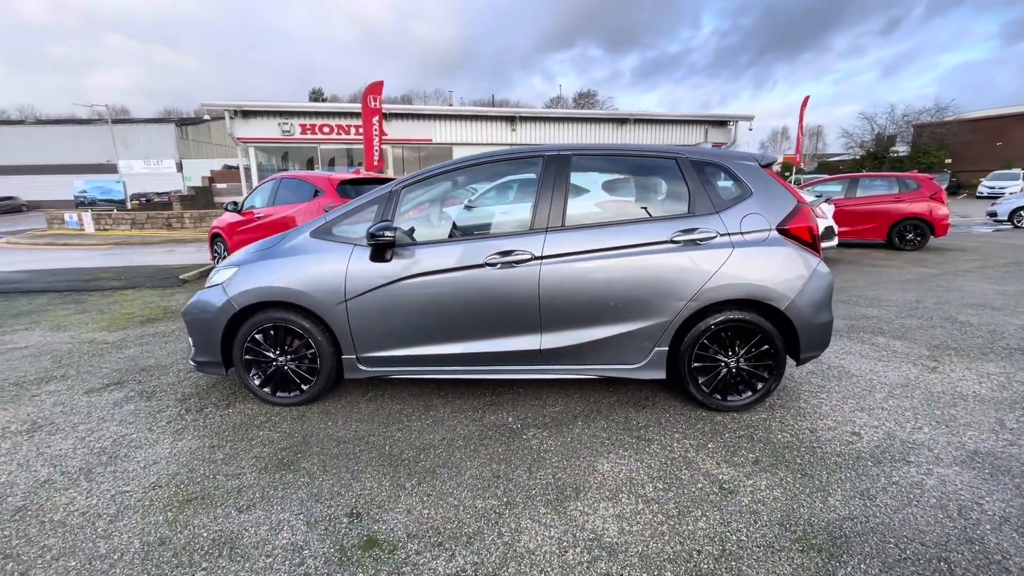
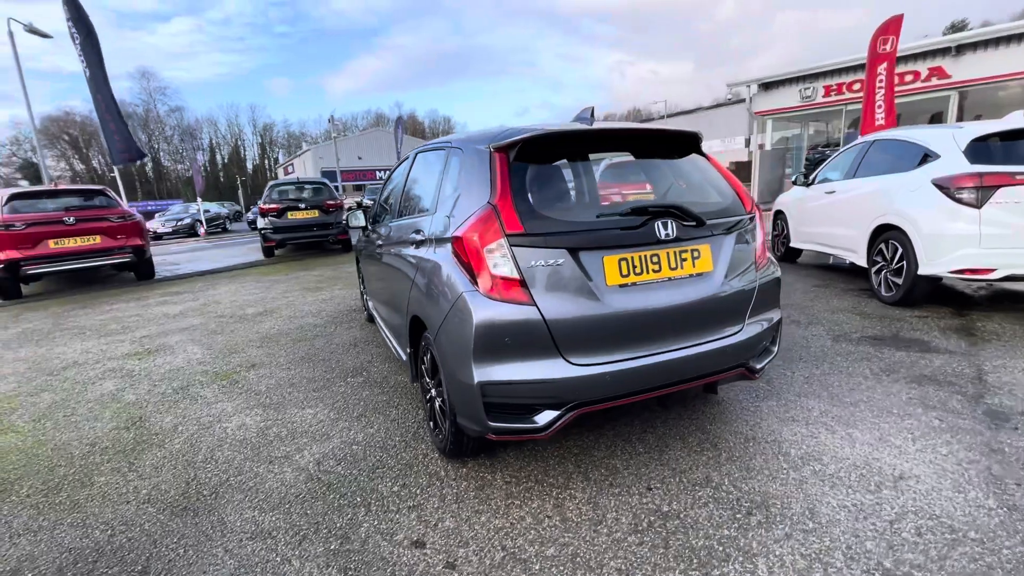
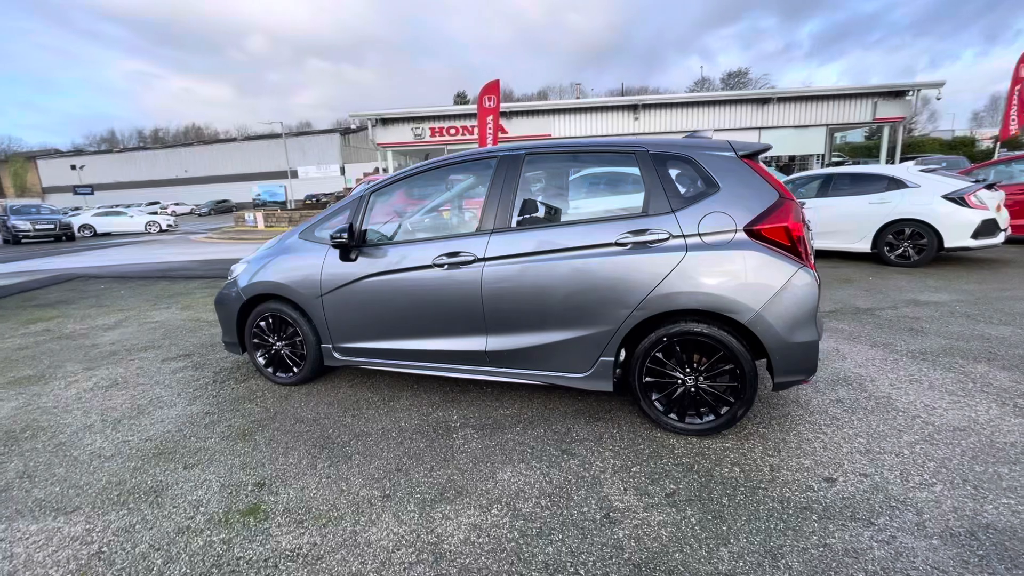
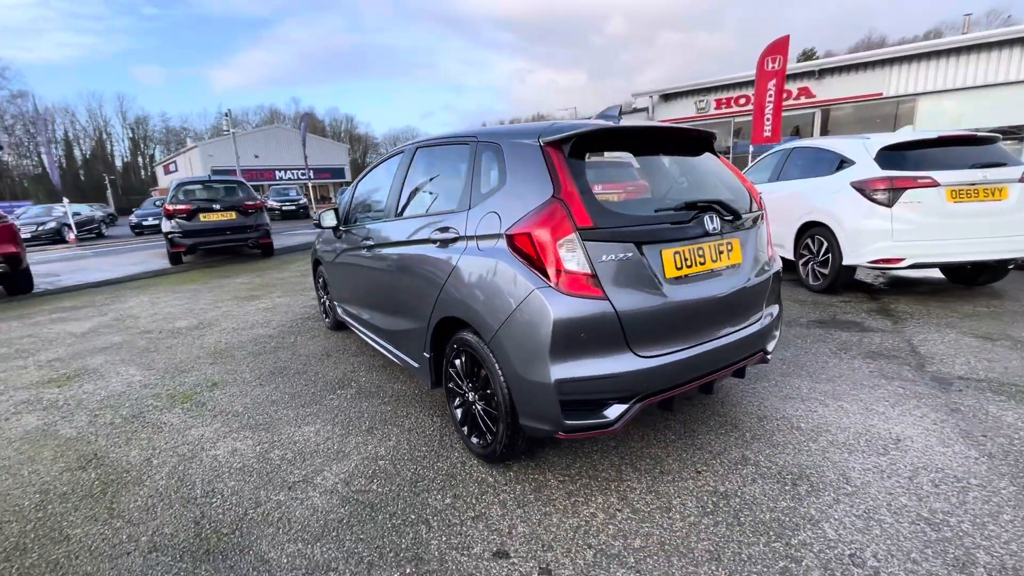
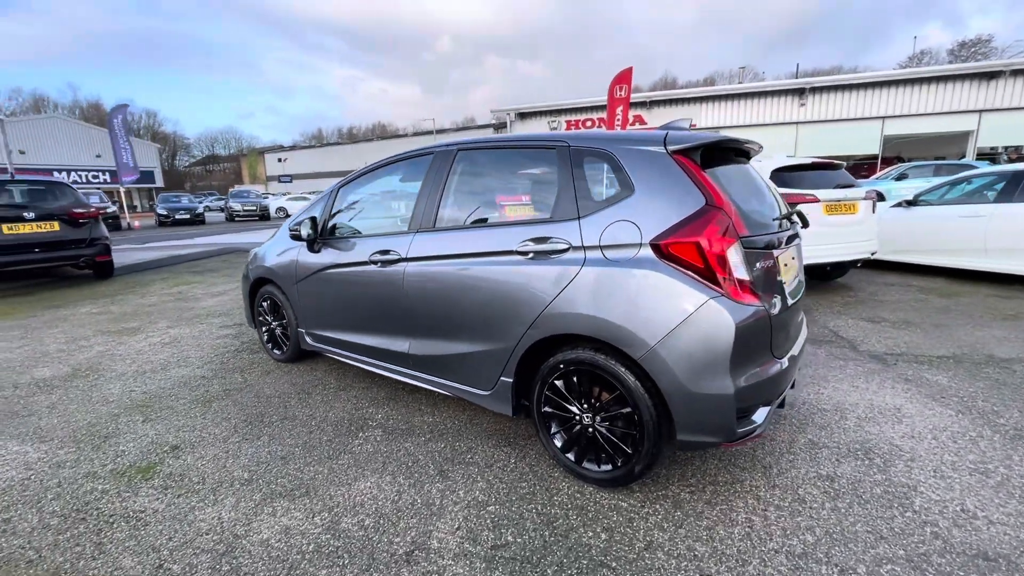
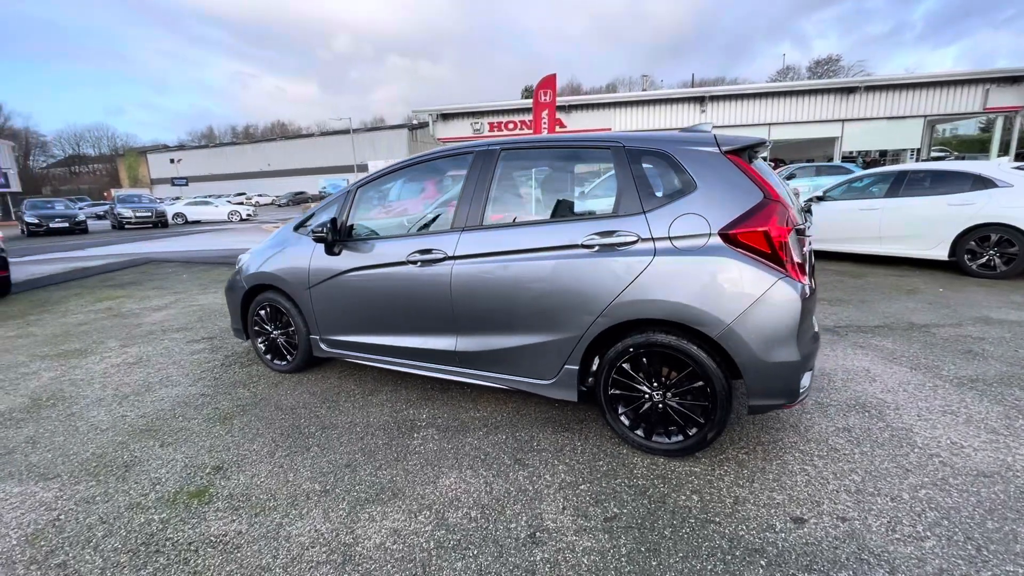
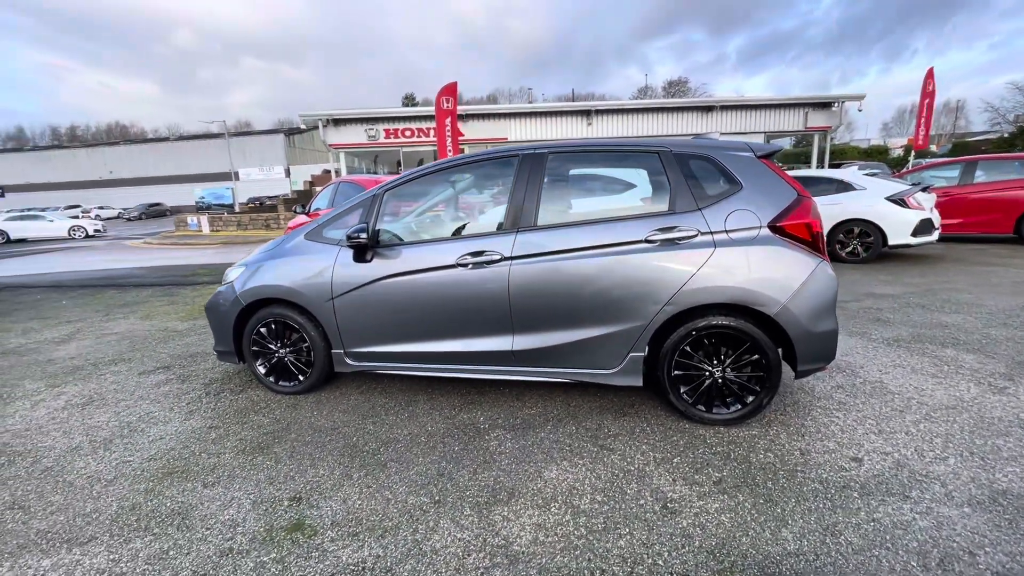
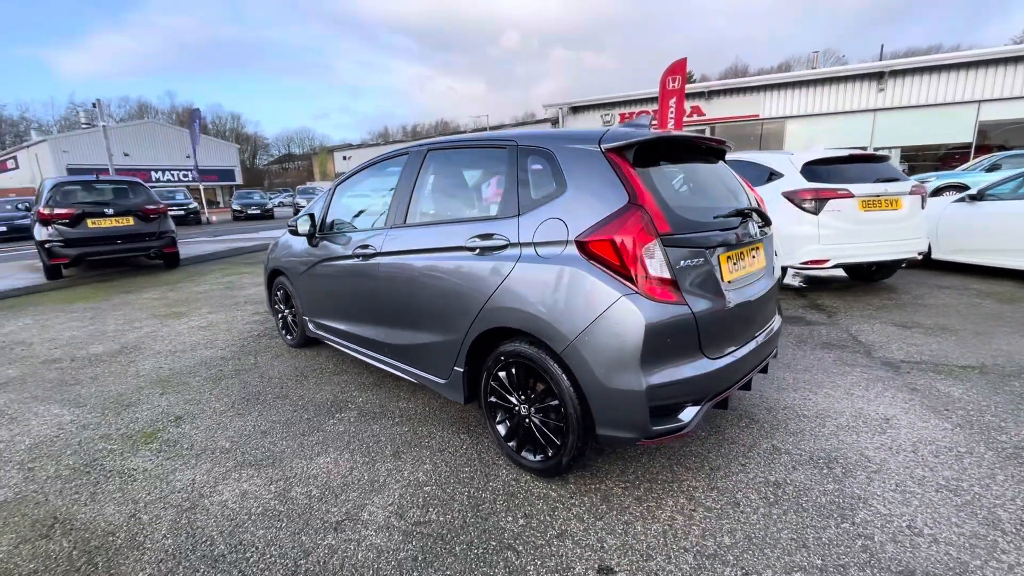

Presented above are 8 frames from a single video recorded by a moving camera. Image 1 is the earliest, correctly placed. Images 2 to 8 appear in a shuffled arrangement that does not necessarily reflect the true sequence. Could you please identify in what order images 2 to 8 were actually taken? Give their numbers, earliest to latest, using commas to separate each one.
7, 3, 6, 5, 8, 4, 2
